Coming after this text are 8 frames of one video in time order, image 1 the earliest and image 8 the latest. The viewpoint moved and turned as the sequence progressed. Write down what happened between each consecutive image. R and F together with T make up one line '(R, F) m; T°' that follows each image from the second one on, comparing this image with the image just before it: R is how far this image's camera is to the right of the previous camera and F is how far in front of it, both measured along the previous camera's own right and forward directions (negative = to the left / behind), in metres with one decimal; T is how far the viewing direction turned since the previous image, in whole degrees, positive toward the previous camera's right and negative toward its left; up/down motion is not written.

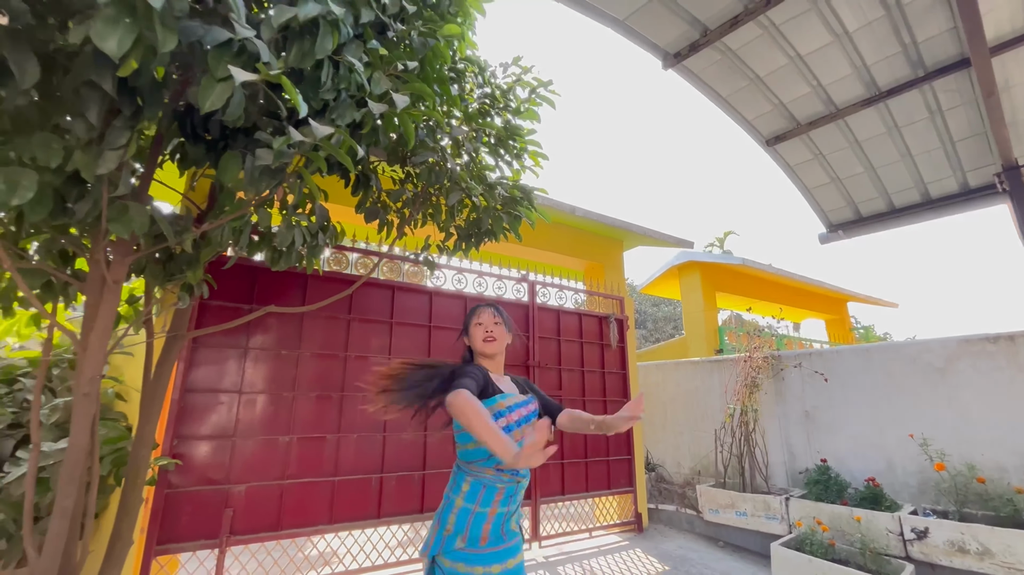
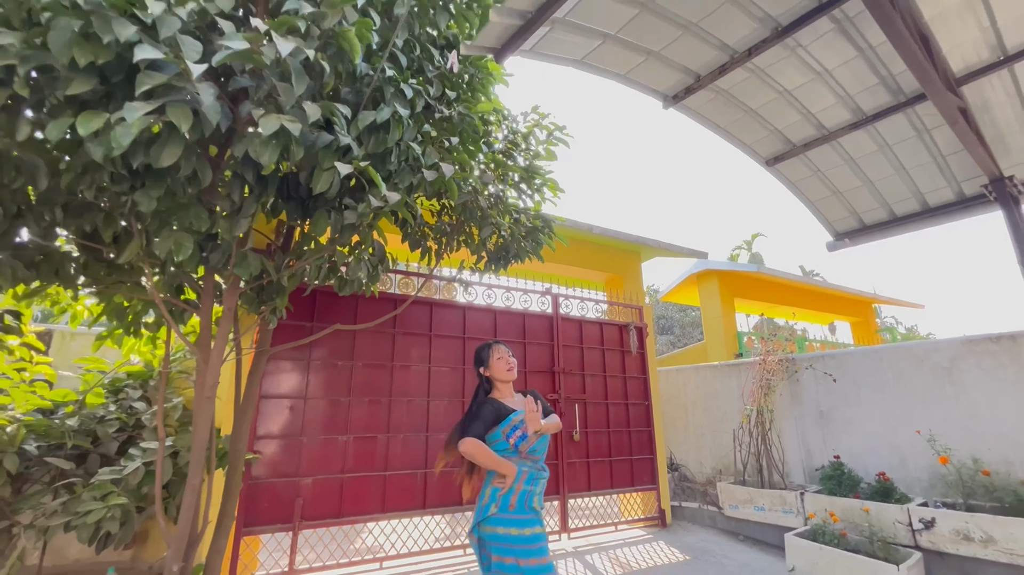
(0.0, -0.4) m; -3°
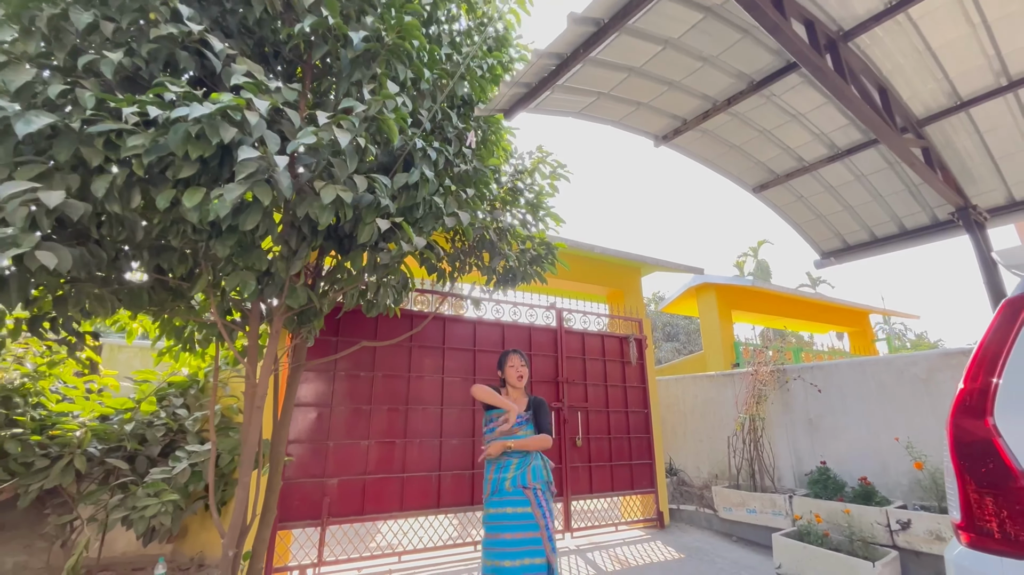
(0.0, -0.3) m; -1°
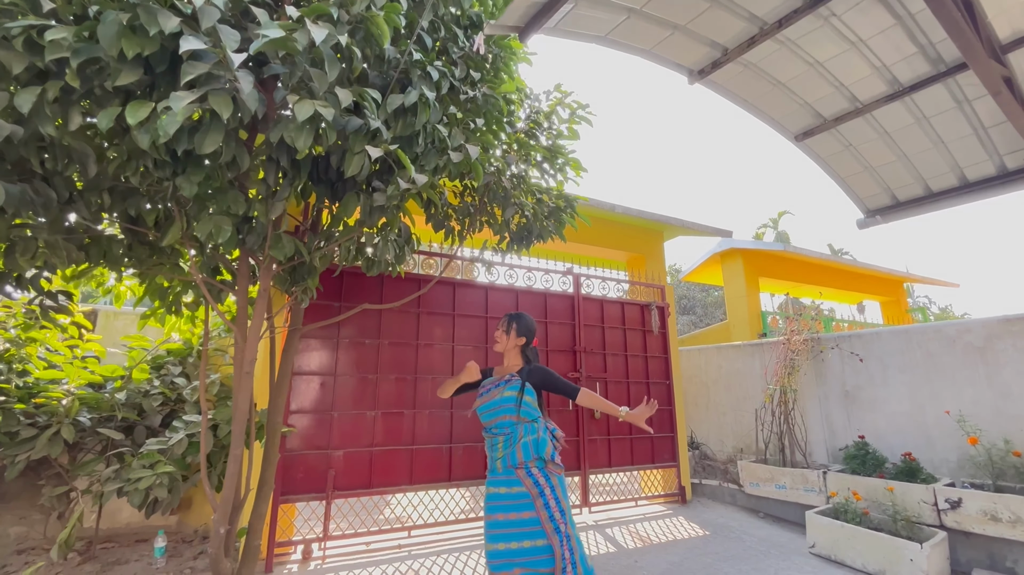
(0.0, +0.3) m; -2°
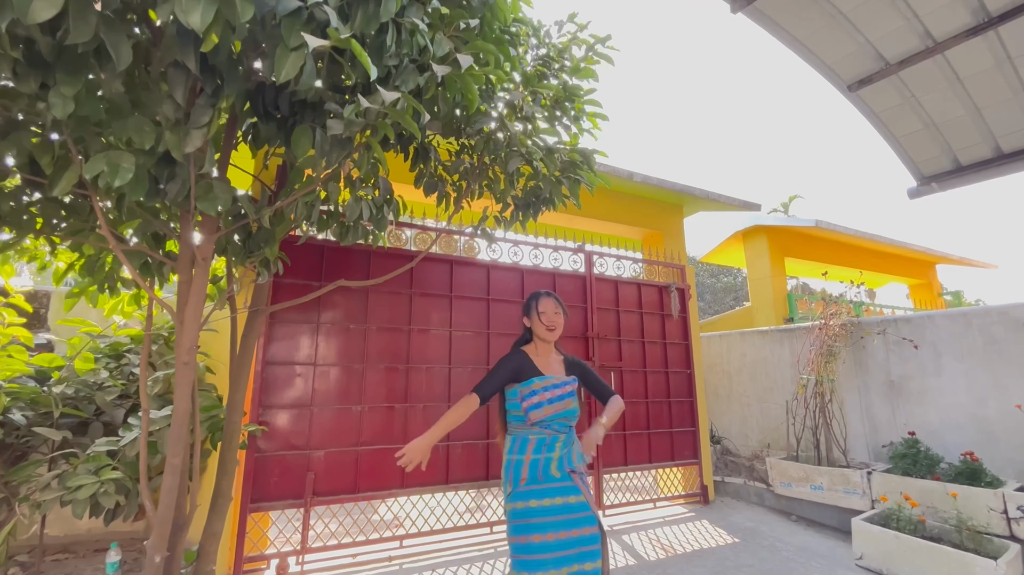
(0.0, +0.5) m; 0°
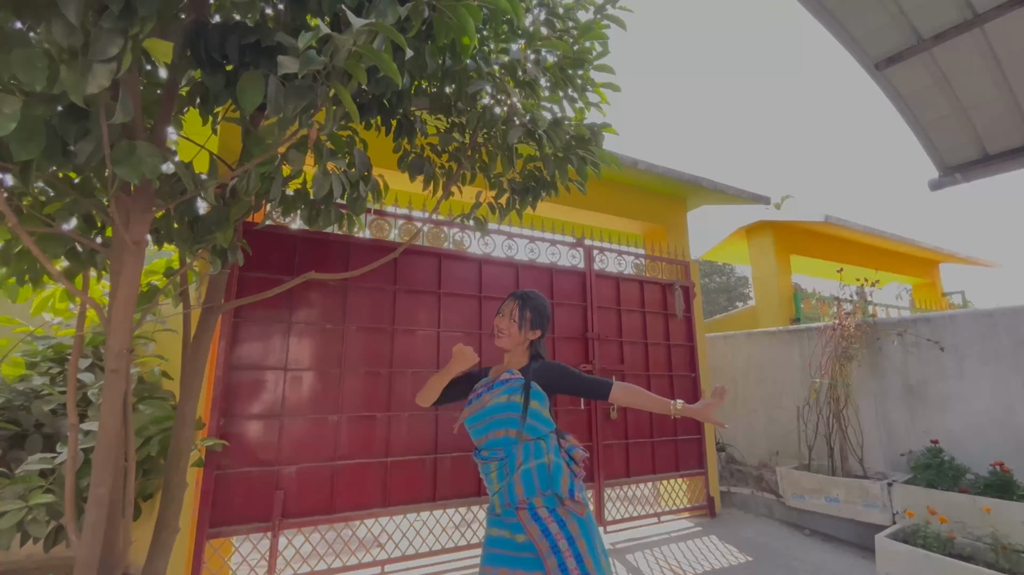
(0.0, +0.3) m; +1°
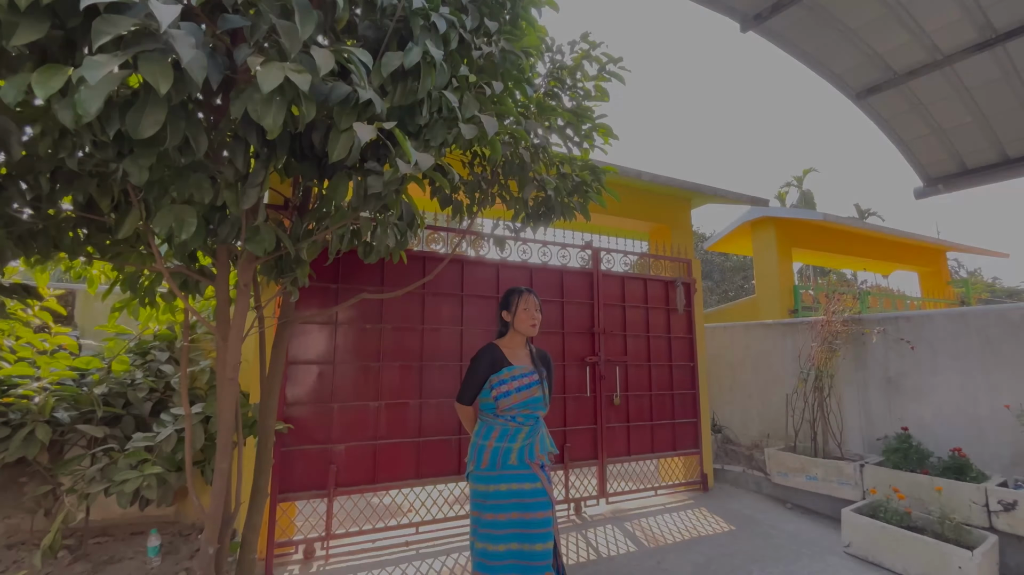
(0.0, -0.4) m; -2°
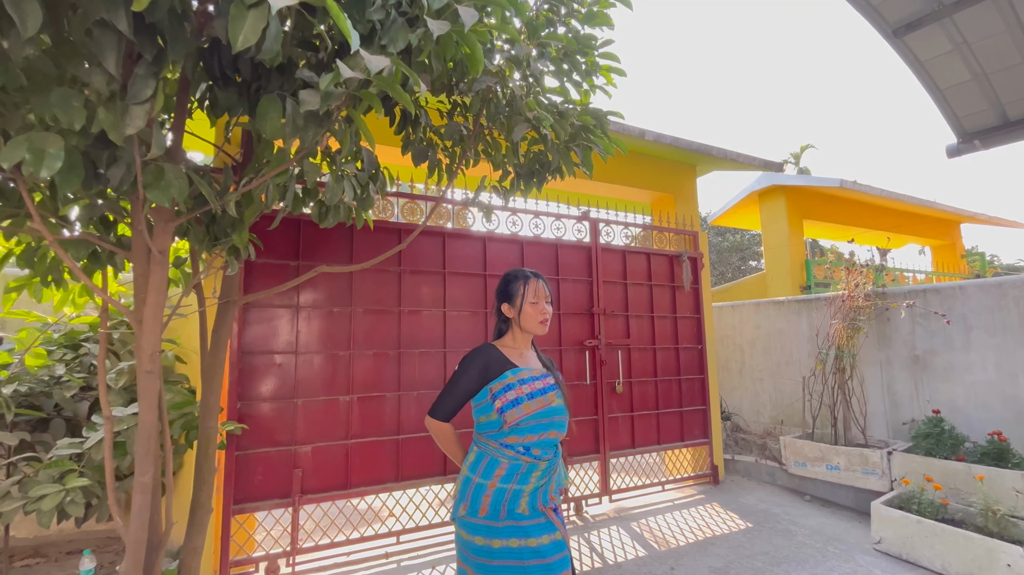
(0.0, +0.4) m; +1°
